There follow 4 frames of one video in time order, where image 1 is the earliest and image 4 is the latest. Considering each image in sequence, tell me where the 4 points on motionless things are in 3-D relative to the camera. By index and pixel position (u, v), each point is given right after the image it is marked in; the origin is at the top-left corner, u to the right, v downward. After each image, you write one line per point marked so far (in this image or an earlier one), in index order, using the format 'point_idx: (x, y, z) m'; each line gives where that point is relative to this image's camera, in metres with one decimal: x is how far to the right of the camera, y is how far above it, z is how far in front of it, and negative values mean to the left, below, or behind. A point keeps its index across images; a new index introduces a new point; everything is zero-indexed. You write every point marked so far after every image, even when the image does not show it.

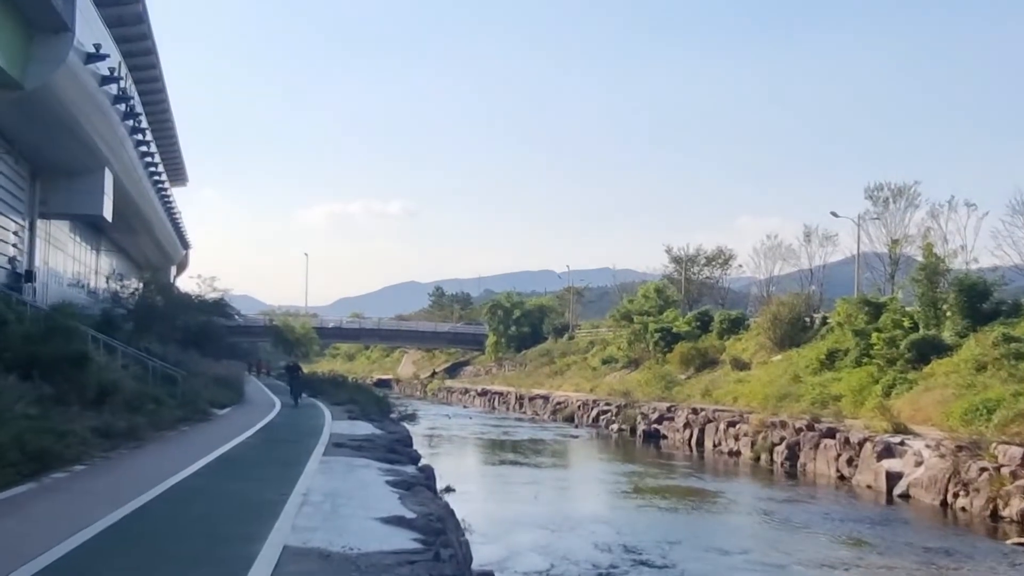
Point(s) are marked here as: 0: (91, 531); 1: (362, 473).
0: (-3.5, -2.0, +8.6) m
1: (-1.9, -2.3, +13.0) m
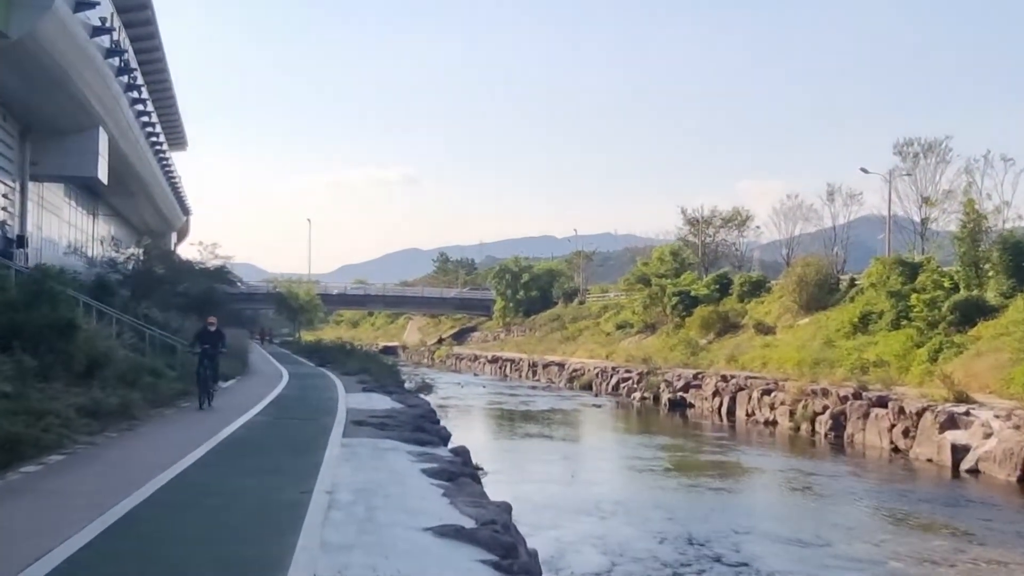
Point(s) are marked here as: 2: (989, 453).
0: (-2.9, -1.7, +6.7) m
1: (-1.3, -1.9, +11.2) m
2: (+9.1, -3.2, +19.8) m
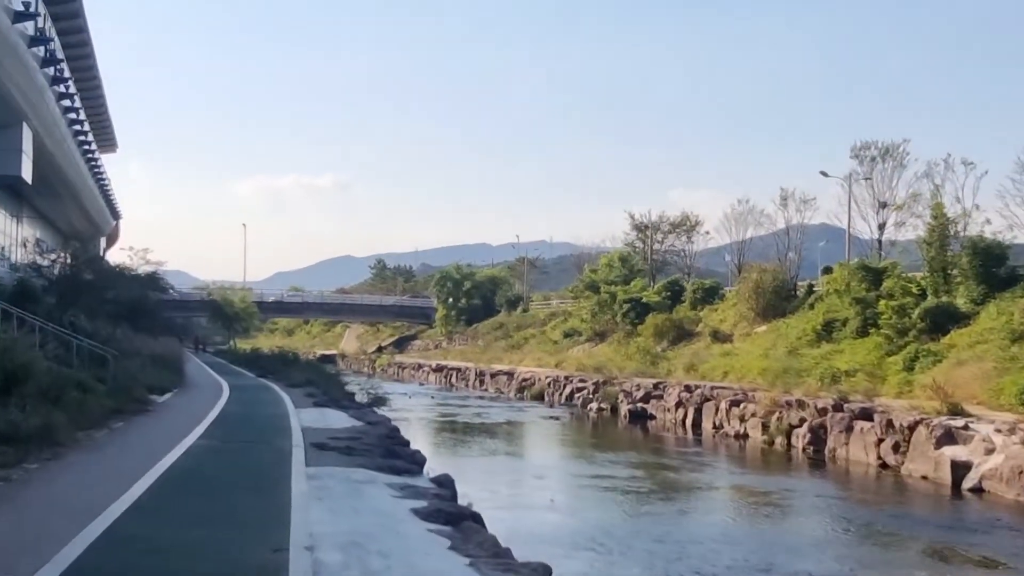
0: (-2.6, -1.7, +4.8) m
1: (-1.2, -1.9, +9.3) m
2: (+8.6, -3.3, +18.5) m
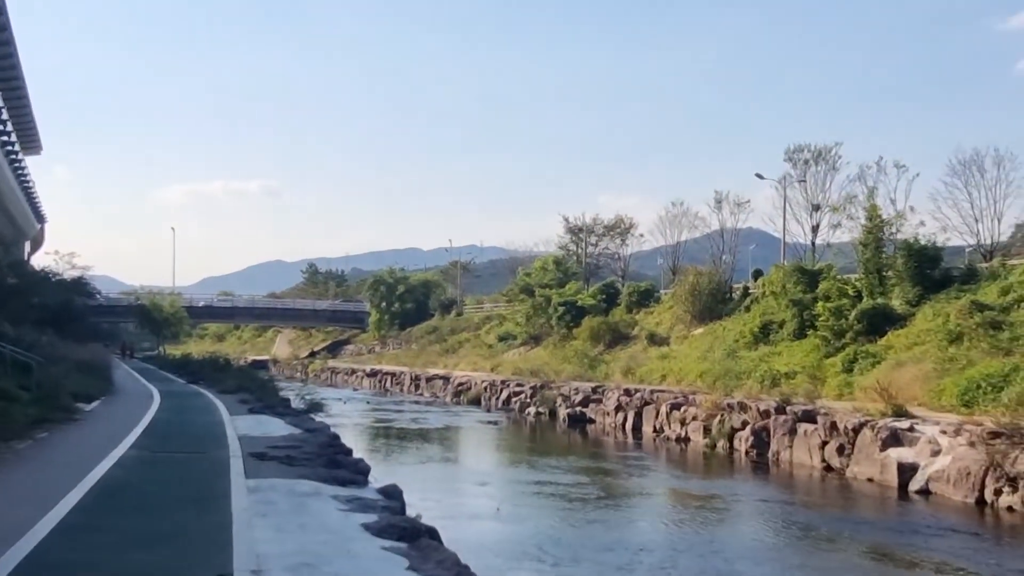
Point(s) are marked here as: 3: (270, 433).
0: (-2.6, -1.7, +4.1) m
1: (-1.6, -1.9, +8.7) m
2: (+7.6, -3.3, +18.5) m
3: (-3.7, -2.2, +16.0) m
